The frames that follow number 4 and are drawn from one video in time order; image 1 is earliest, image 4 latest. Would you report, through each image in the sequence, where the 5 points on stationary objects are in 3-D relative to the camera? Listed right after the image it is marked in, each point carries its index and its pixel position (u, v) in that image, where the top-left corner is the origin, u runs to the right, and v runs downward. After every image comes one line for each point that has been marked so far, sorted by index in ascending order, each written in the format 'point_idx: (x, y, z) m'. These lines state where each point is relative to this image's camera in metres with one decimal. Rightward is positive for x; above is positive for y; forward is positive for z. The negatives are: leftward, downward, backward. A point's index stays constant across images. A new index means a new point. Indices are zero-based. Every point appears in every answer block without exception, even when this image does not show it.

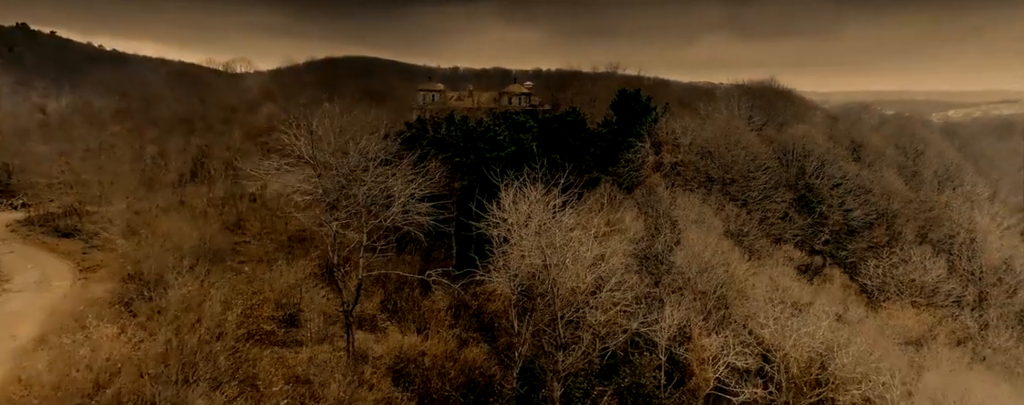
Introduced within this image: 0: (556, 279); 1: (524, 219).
0: (+1.1, -2.3, +18.0) m
1: (+0.3, -0.5, +19.0) m
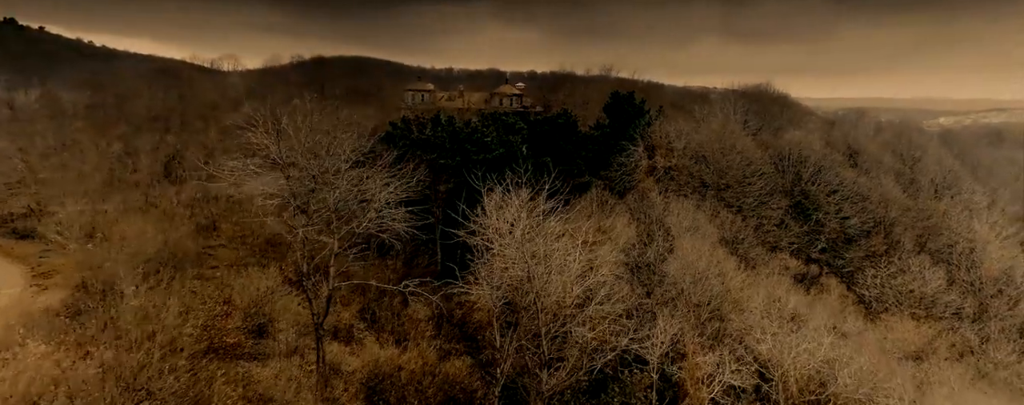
0: (+0.7, -2.4, +16.9) m
1: (-0.1, -0.7, +17.9) m
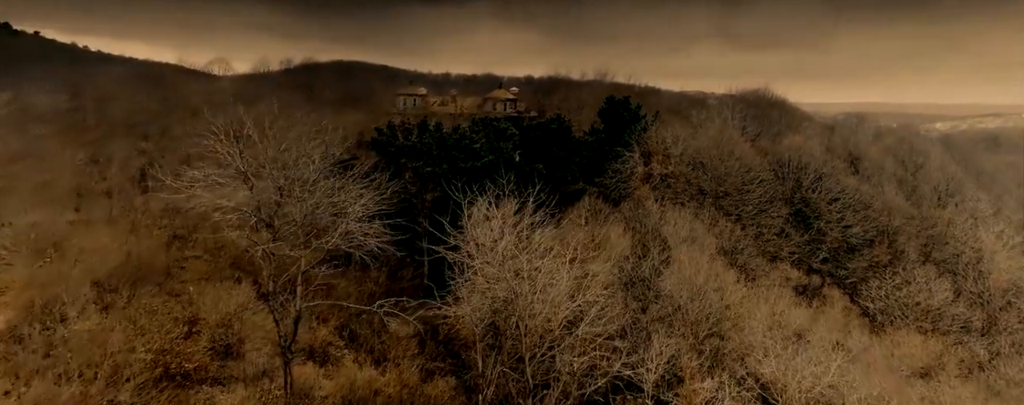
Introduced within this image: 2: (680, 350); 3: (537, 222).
0: (+0.3, -2.7, +15.7) m
1: (-0.5, -1.0, +16.7) m
2: (+5.1, -4.4, +19.0) m
3: (+0.8, -0.6, +19.8) m
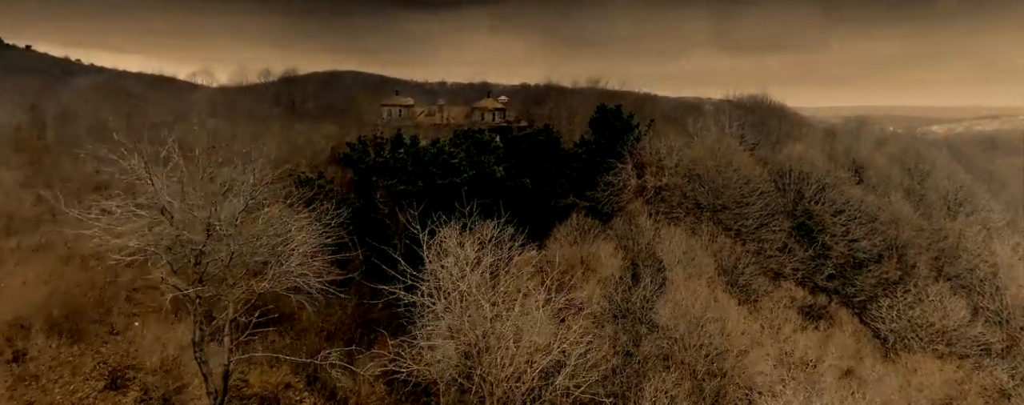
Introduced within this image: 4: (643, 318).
0: (-0.3, -3.4, +13.7) m
1: (-1.2, -1.7, +14.7) m
2: (+4.4, -5.0, +17.0) m
3: (+0.2, -1.3, +17.8) m
4: (+4.0, -3.4, +19.1) m
